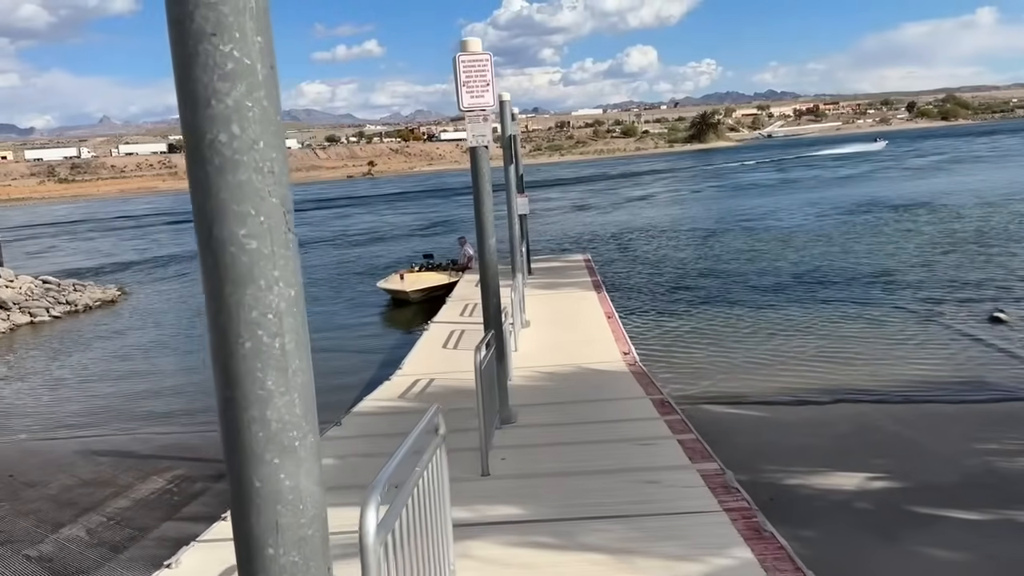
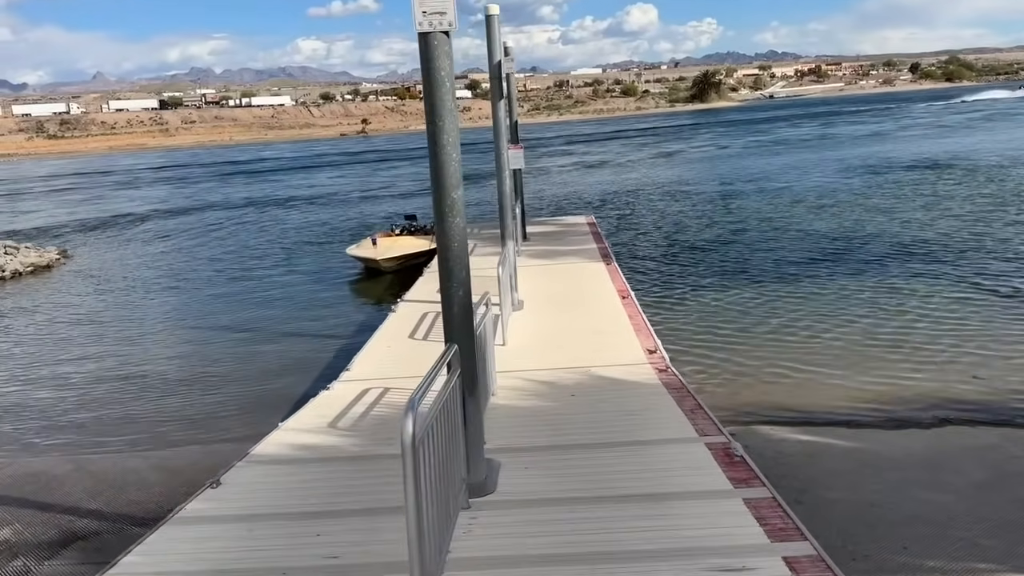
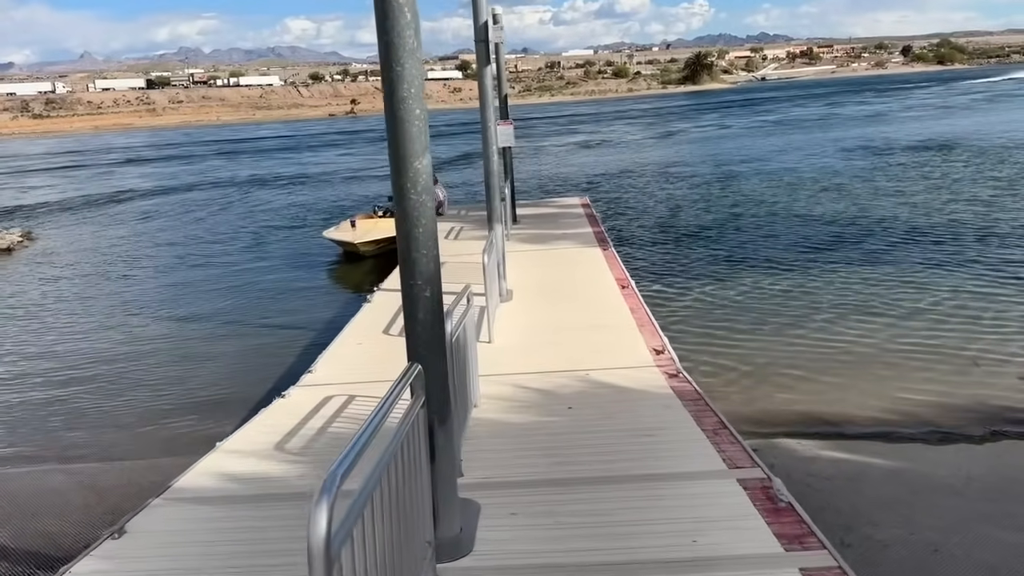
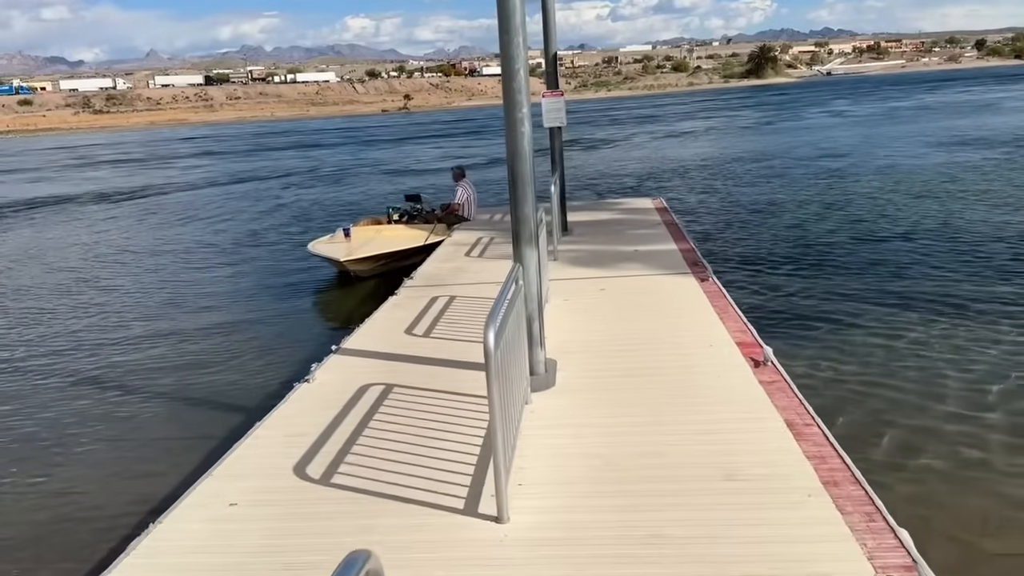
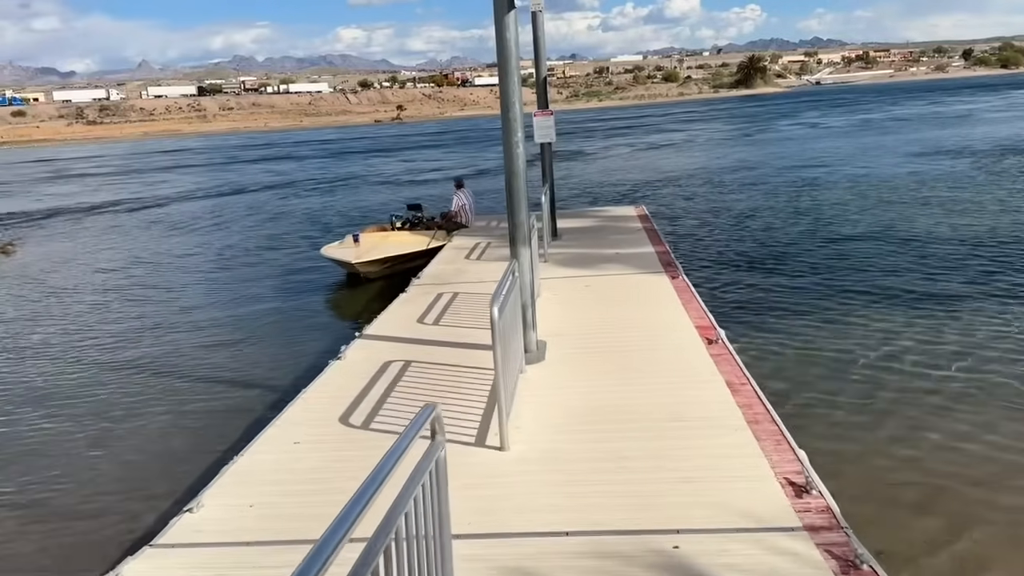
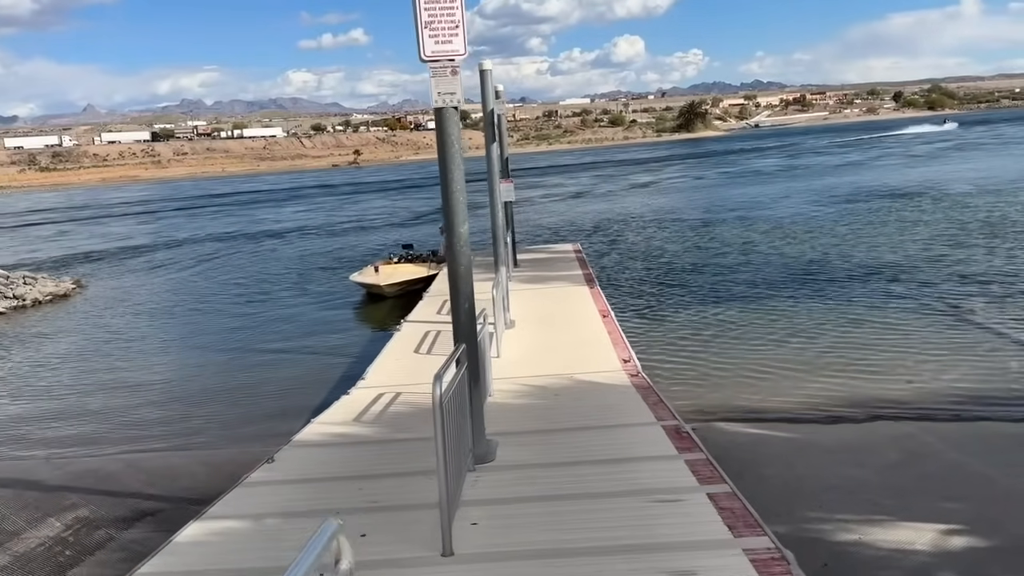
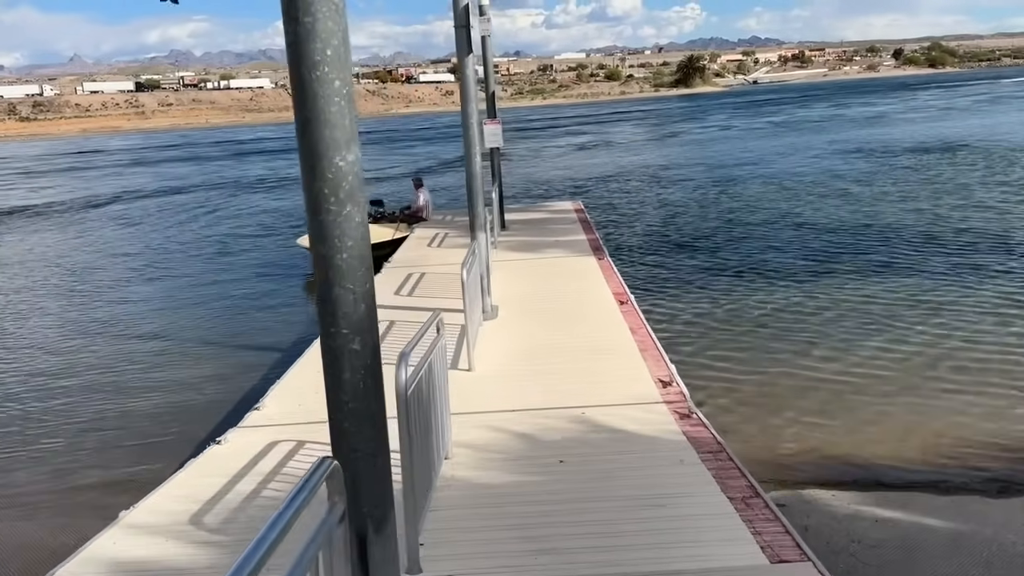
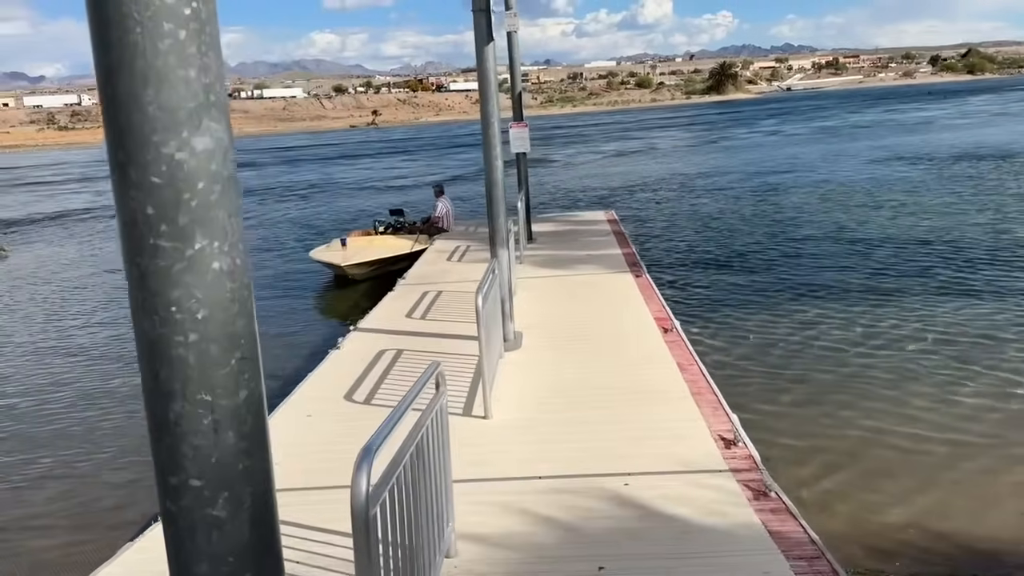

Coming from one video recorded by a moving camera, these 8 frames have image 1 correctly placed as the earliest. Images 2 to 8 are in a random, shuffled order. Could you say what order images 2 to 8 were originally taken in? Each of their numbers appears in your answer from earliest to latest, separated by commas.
6, 2, 3, 7, 8, 5, 4
